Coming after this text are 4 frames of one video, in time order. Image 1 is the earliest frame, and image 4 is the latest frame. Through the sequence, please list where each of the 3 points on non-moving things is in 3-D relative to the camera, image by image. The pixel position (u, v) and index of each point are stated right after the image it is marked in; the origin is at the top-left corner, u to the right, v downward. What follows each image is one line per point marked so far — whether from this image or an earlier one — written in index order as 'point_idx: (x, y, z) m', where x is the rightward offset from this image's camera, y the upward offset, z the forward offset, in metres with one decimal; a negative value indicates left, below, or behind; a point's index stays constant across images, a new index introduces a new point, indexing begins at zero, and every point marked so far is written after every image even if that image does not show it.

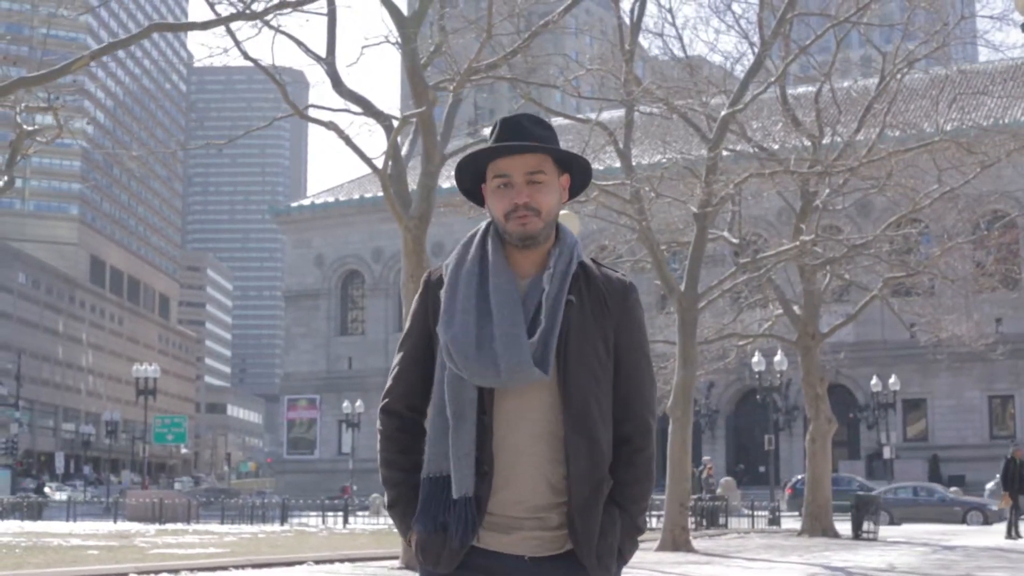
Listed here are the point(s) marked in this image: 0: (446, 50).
0: (-0.8, +2.7, +15.9) m
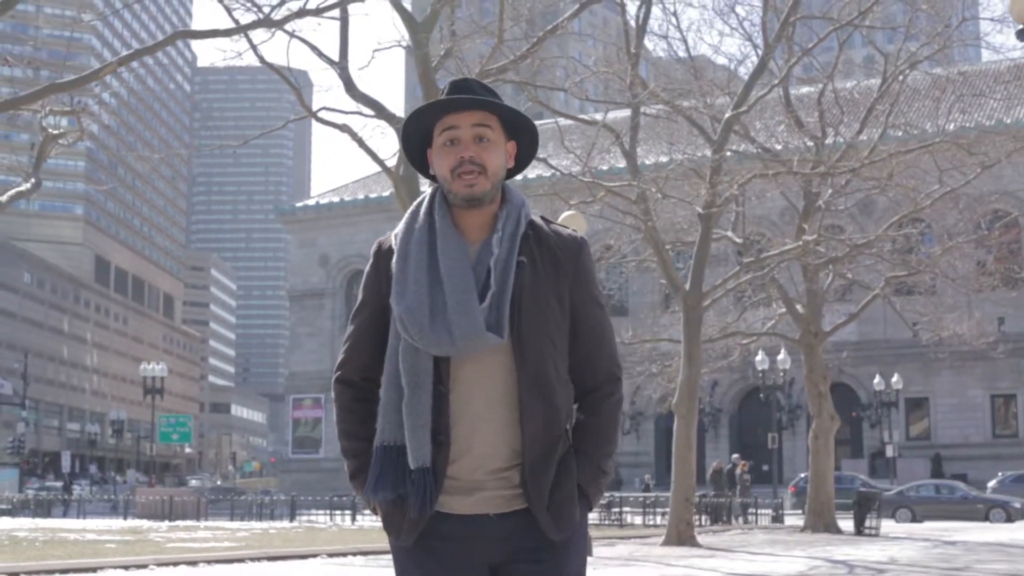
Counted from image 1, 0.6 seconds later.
0: (-0.7, +2.7, +16.3) m
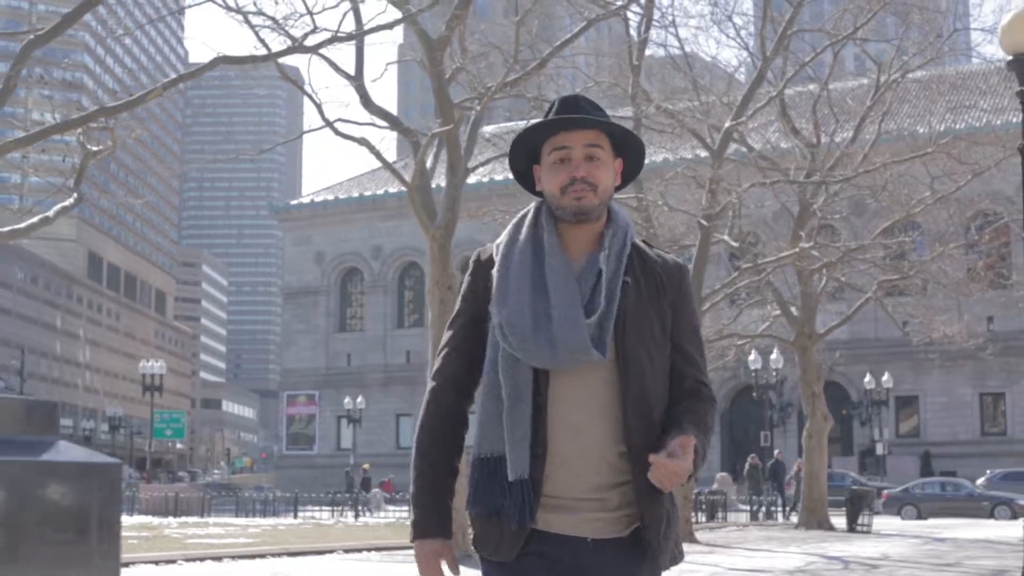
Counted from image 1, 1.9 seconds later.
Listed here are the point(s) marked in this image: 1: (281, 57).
0: (-0.5, +2.6, +16.9) m
1: (-2.1, +2.1, +12.7) m
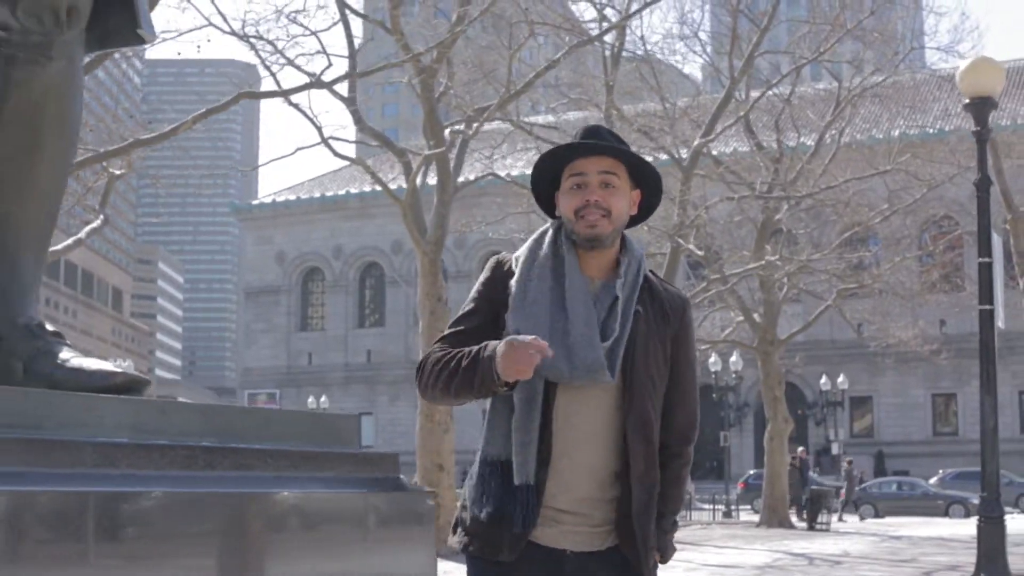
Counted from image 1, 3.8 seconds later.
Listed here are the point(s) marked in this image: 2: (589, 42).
0: (-0.7, +2.5, +17.9) m
1: (-2.2, +2.0, +13.5) m
2: (+0.9, +2.9, +16.3) m
